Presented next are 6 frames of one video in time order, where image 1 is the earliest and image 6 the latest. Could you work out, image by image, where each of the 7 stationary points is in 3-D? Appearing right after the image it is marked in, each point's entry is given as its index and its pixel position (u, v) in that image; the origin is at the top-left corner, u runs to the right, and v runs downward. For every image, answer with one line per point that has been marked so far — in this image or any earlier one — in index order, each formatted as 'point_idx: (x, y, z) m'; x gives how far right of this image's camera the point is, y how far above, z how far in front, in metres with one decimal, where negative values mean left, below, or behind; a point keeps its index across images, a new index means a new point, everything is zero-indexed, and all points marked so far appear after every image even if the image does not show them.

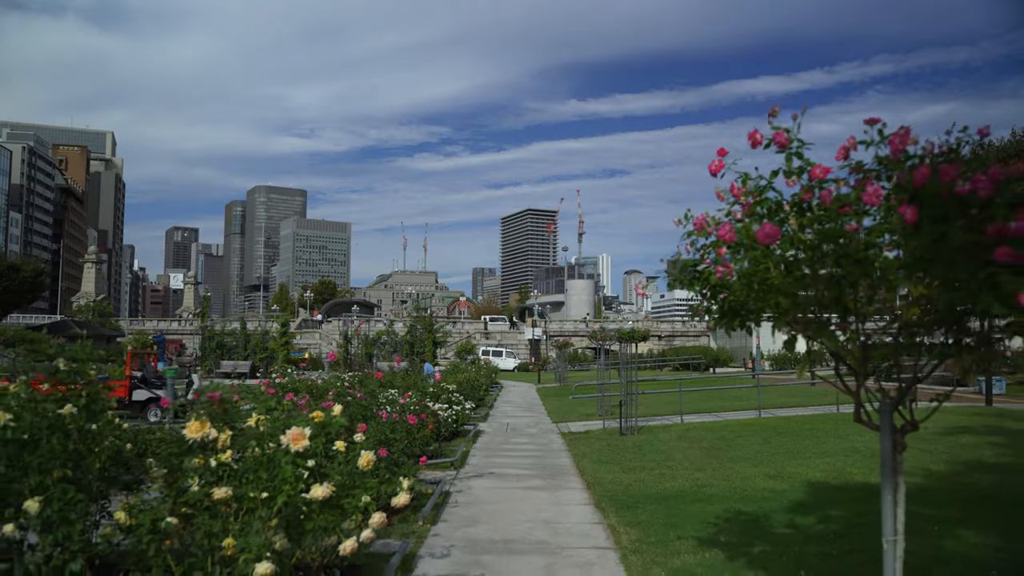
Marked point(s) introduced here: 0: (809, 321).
0: (+1.6, -0.2, +3.8) m
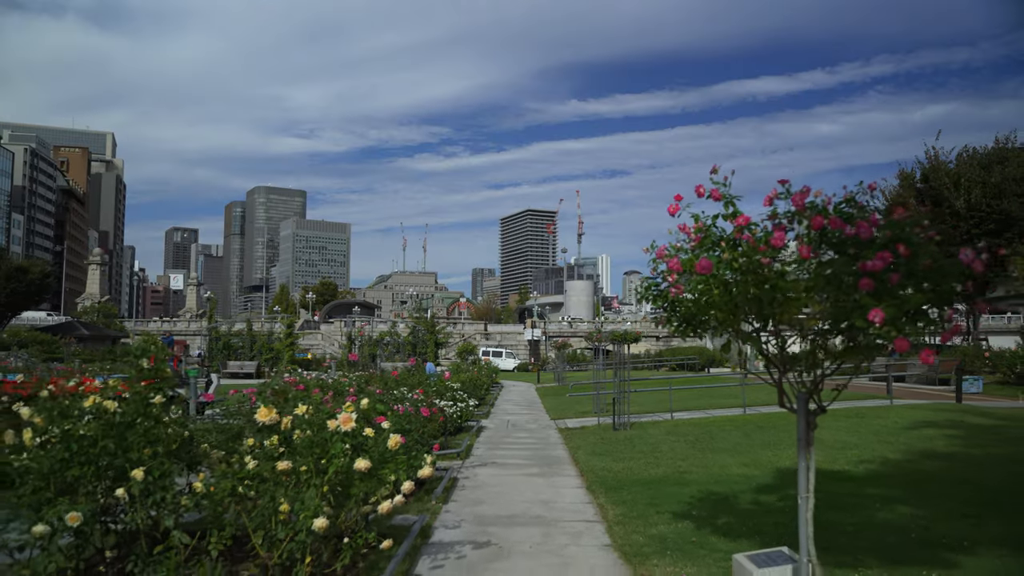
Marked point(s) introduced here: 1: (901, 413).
0: (+1.6, -0.3, +5.0) m
1: (+8.8, -2.8, +16.0) m
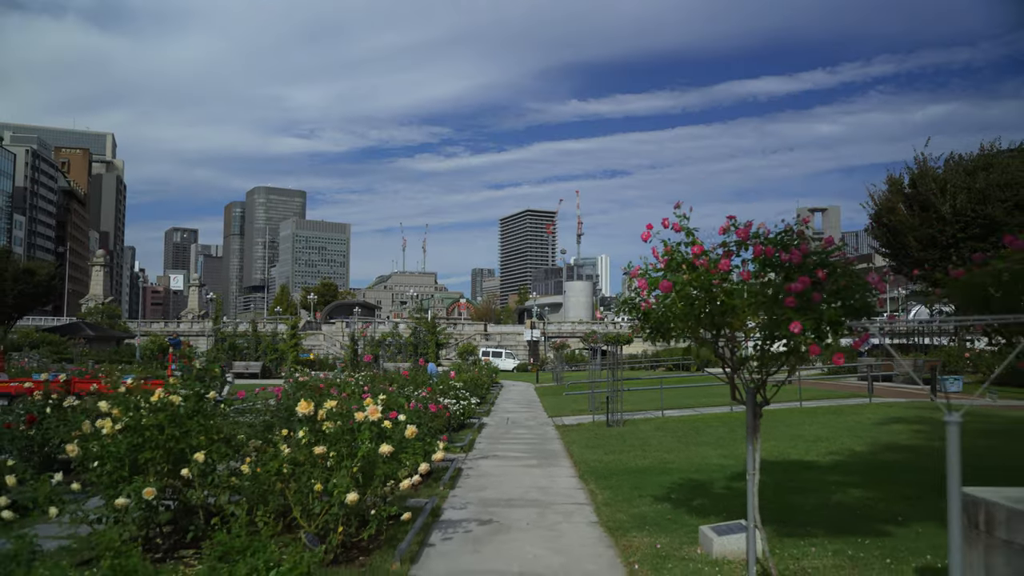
0: (+1.6, -0.4, +6.1) m
1: (+8.8, -2.9, +17.1) m
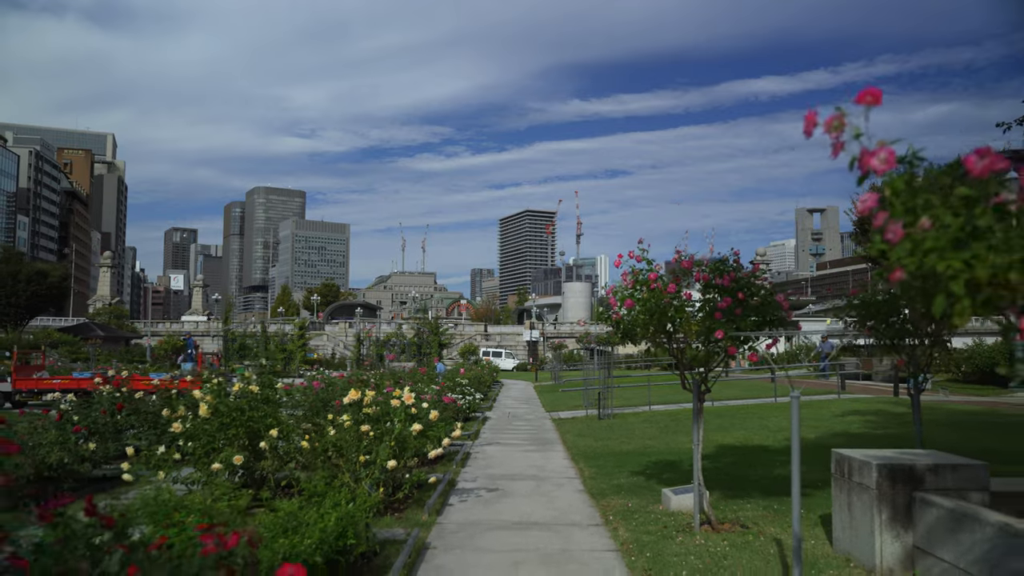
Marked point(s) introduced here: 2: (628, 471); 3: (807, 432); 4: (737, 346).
0: (+1.6, -0.6, +8.0) m
1: (+8.8, -3.1, +19.0) m
2: (+1.9, -2.9, +11.4) m
3: (+6.1, -3.0, +14.7) m
4: (+2.4, -0.6, +7.4) m
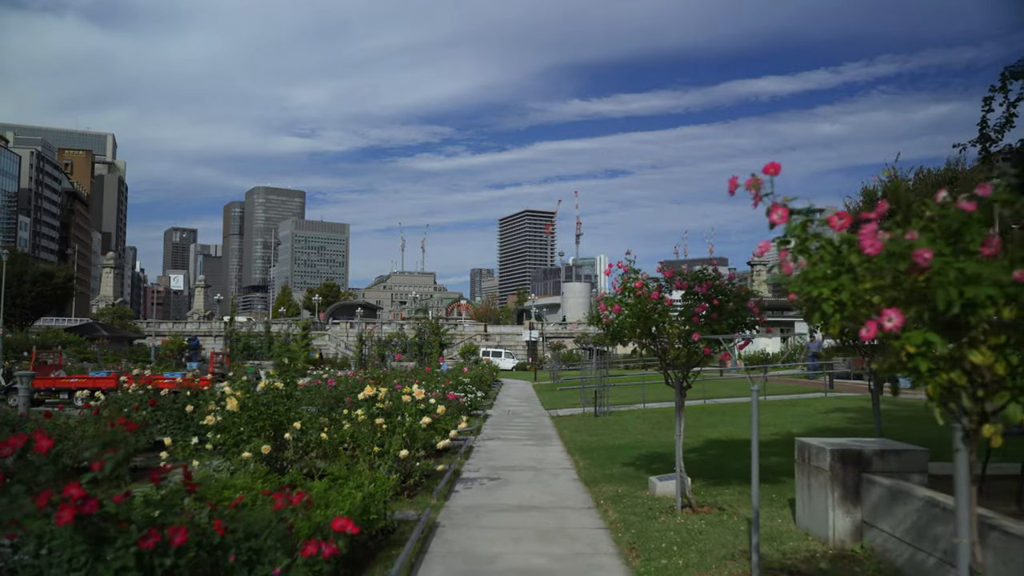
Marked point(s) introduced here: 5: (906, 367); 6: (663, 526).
0: (+1.6, -0.7, +8.9) m
1: (+8.8, -3.2, +19.9) m
2: (+1.9, -3.0, +12.3) m
3: (+6.1, -3.1, +15.6) m
4: (+2.4, -0.7, +8.3) m
5: (+1.7, -0.3, +3.0) m
6: (+1.7, -2.7, +7.9) m
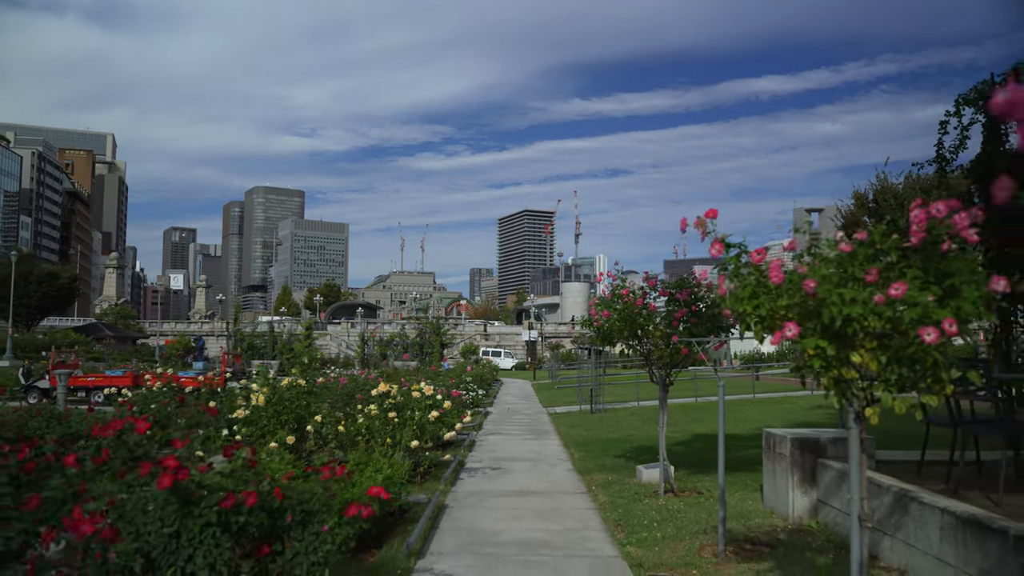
0: (+1.6, -0.7, +9.9) m
1: (+8.8, -3.3, +20.9) m
2: (+1.9, -3.1, +13.3) m
3: (+6.1, -3.2, +16.6) m
4: (+2.4, -0.8, +9.3) m
5: (+1.7, -0.4, +4.0) m
6: (+1.7, -2.8, +9.0) m
